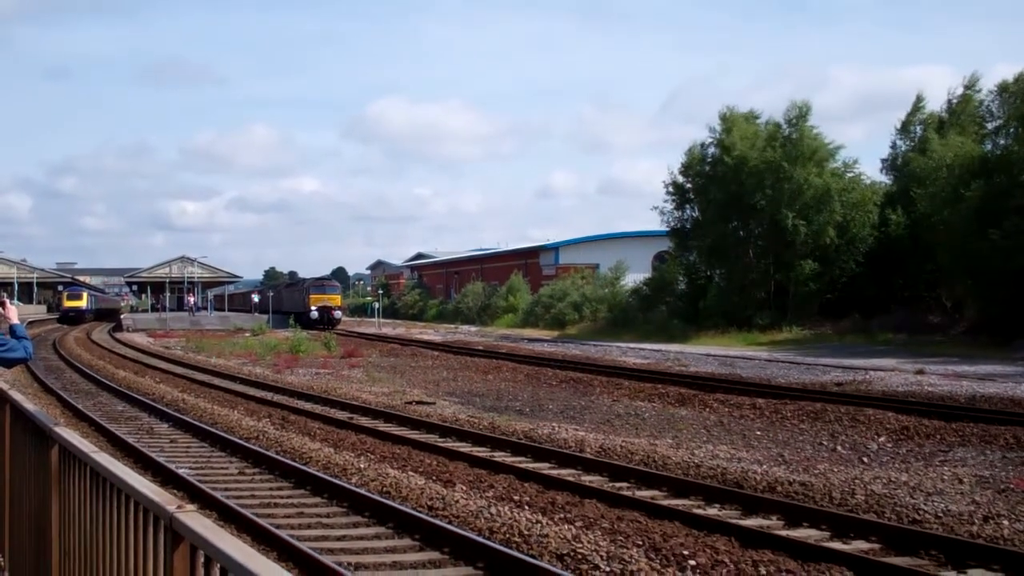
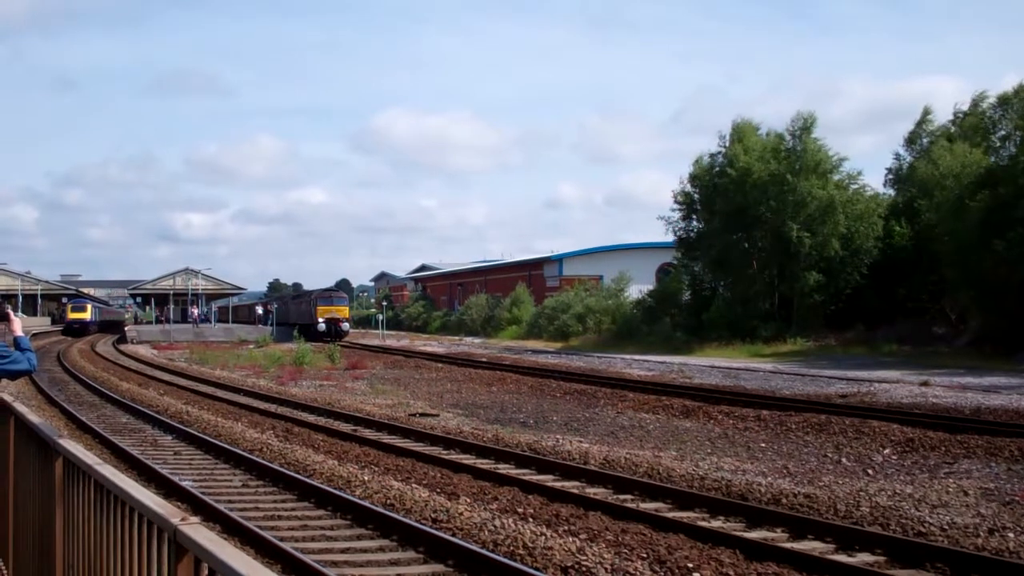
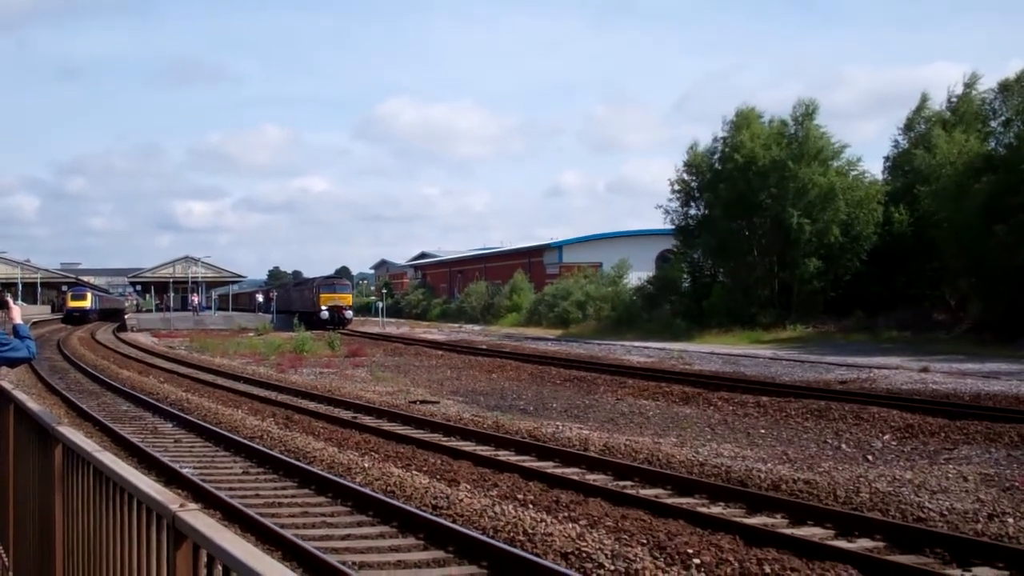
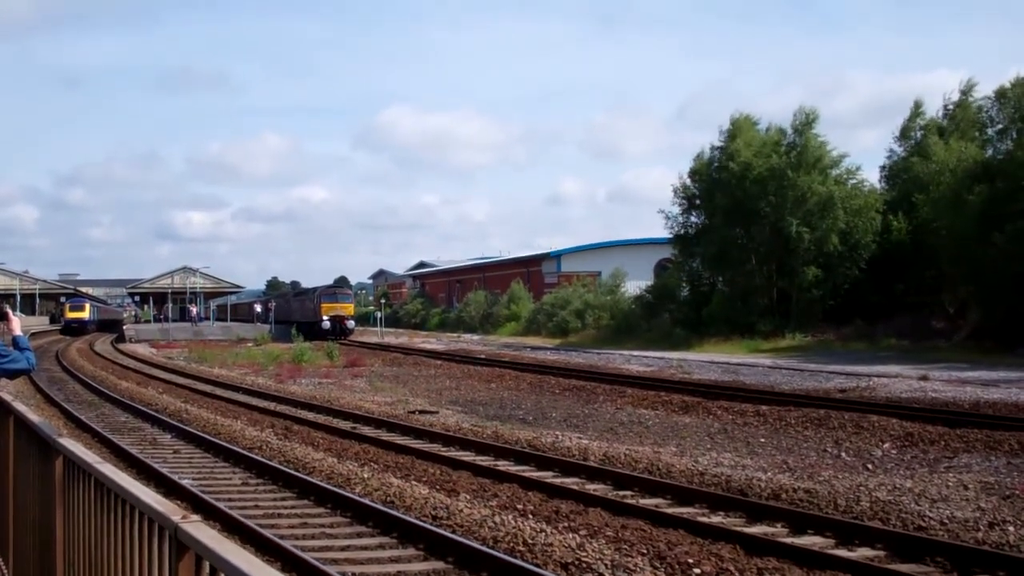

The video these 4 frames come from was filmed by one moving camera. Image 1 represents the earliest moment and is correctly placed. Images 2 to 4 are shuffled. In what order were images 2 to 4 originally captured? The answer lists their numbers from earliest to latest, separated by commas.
2, 3, 4
